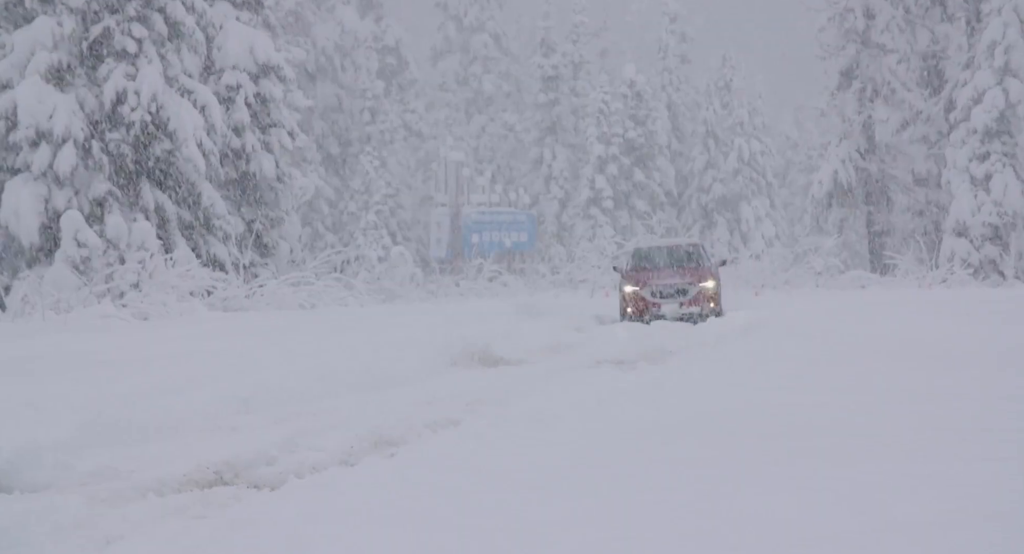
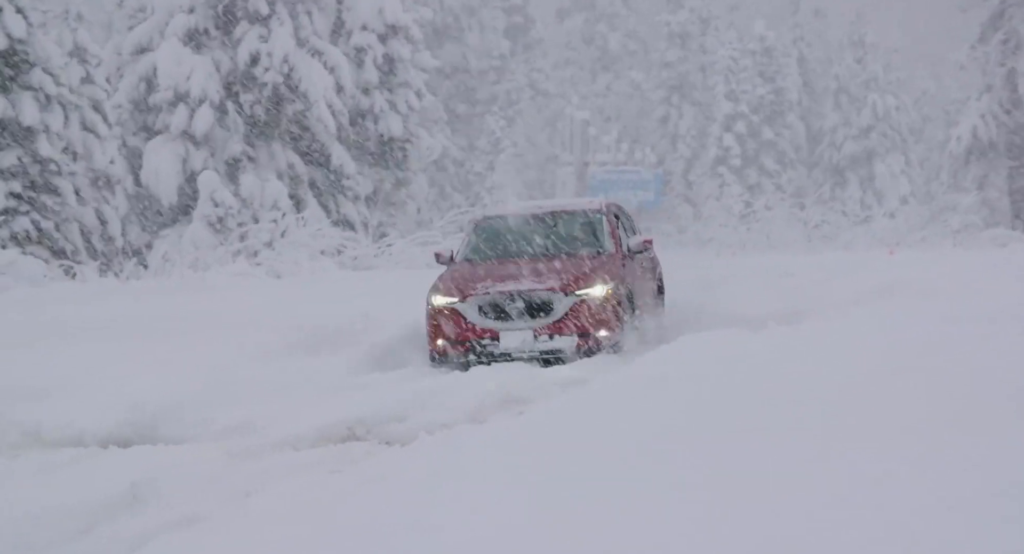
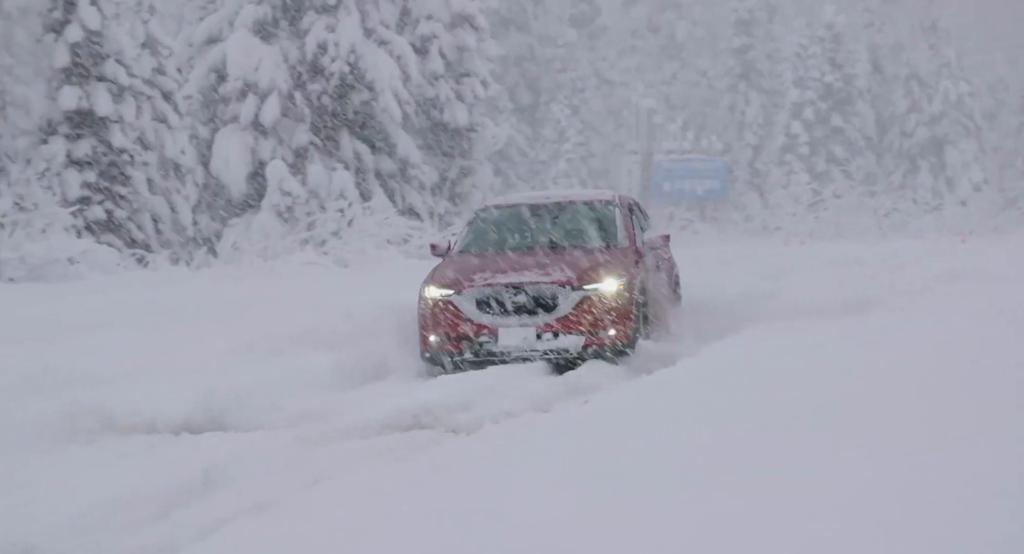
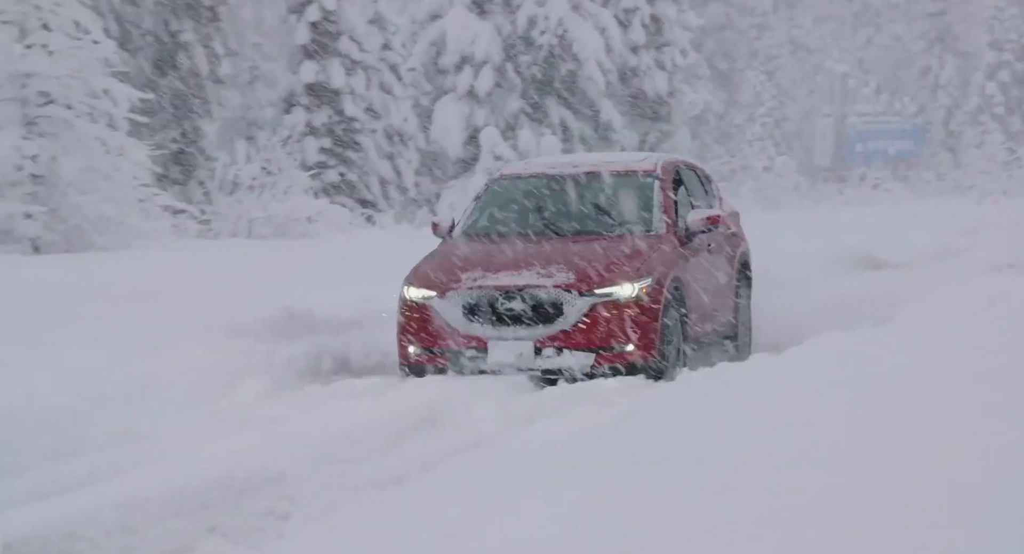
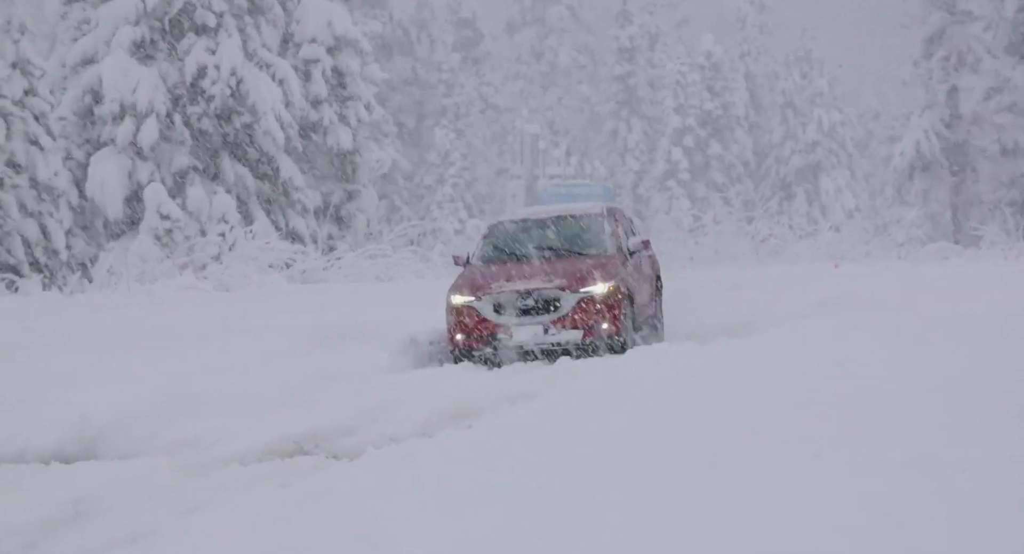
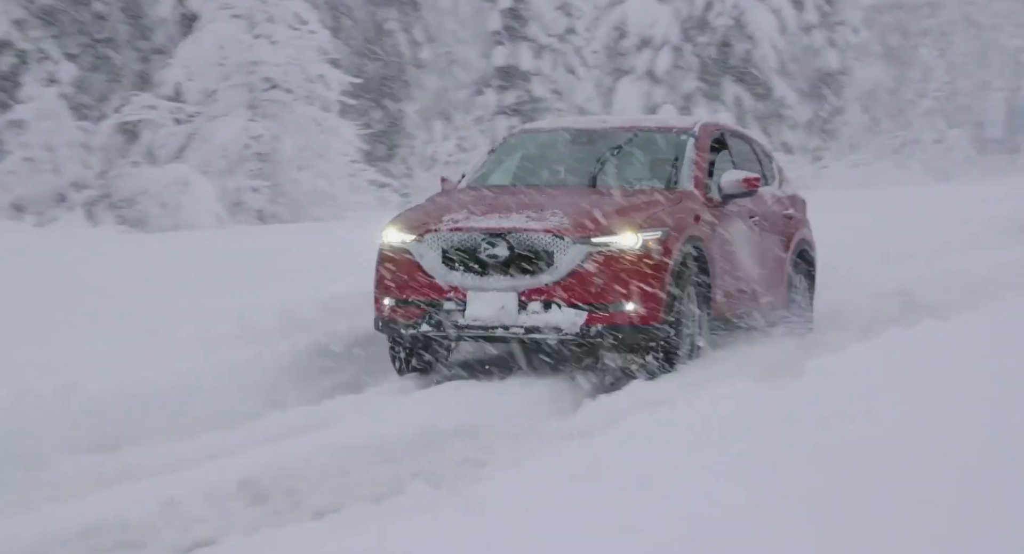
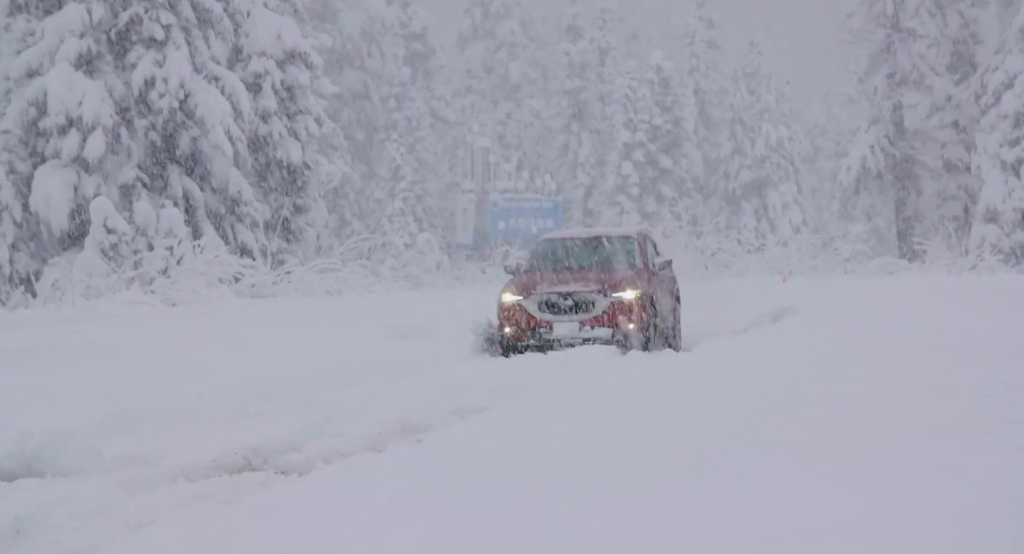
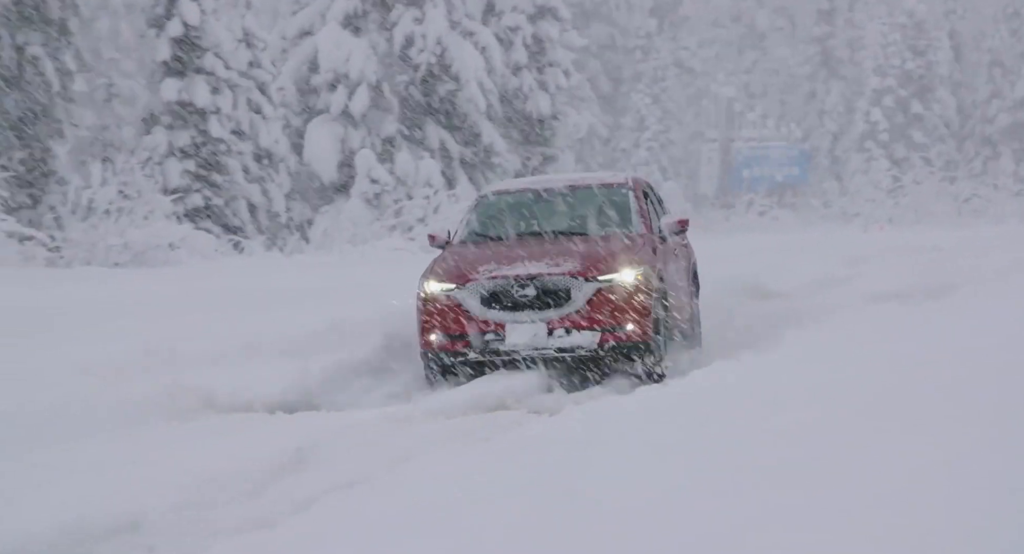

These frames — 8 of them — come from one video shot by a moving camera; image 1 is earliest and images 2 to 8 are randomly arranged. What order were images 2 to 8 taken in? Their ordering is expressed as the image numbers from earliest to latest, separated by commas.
7, 5, 2, 3, 8, 4, 6
